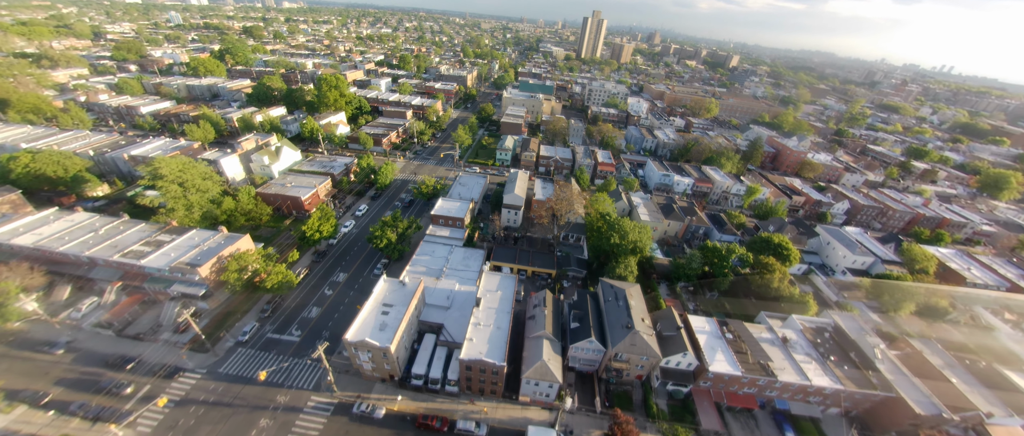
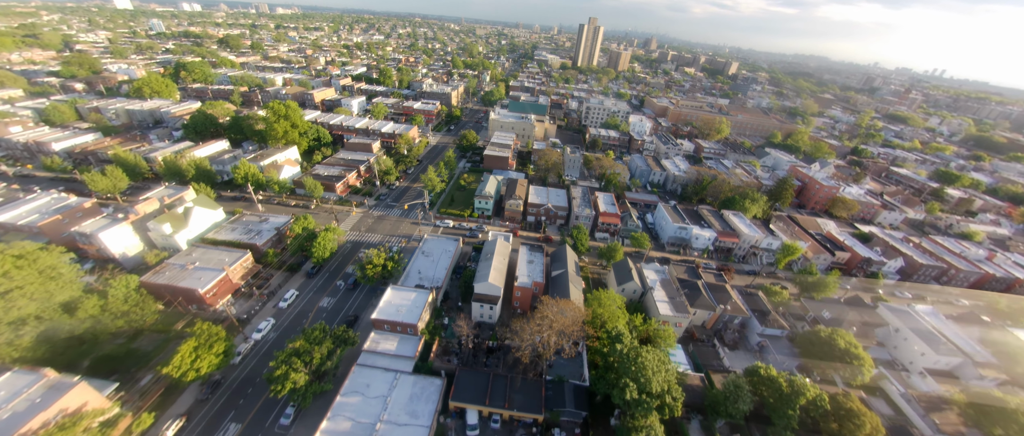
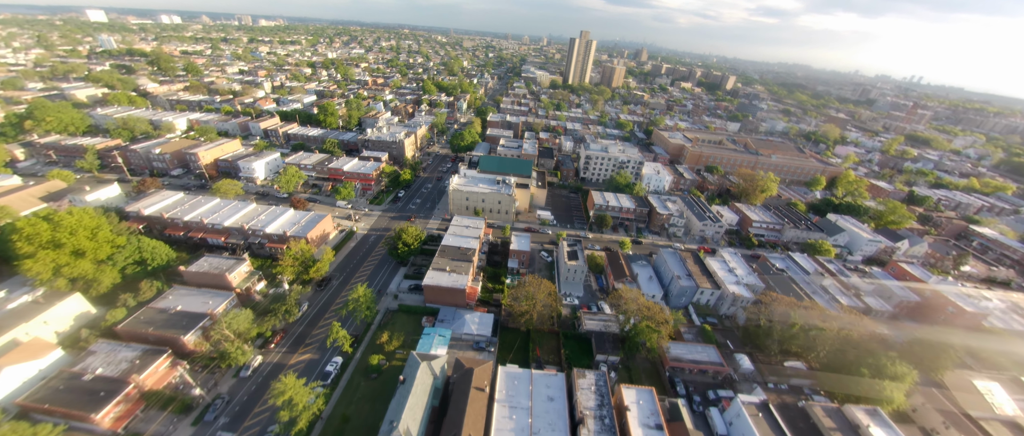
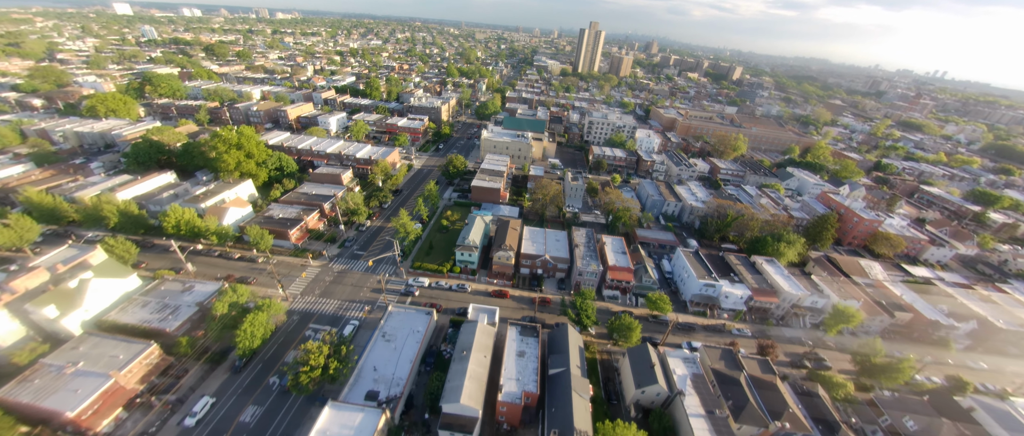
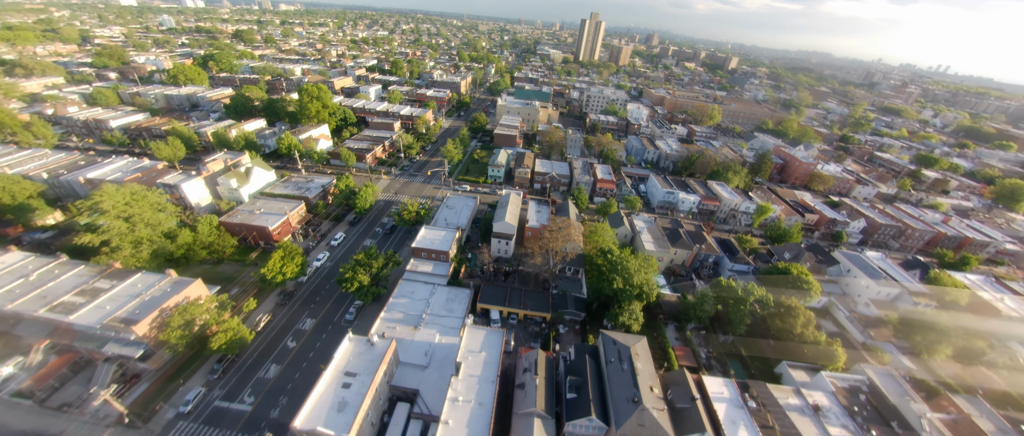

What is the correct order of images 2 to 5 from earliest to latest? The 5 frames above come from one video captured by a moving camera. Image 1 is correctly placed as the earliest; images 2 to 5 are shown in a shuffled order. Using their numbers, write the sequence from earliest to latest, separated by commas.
5, 2, 4, 3
